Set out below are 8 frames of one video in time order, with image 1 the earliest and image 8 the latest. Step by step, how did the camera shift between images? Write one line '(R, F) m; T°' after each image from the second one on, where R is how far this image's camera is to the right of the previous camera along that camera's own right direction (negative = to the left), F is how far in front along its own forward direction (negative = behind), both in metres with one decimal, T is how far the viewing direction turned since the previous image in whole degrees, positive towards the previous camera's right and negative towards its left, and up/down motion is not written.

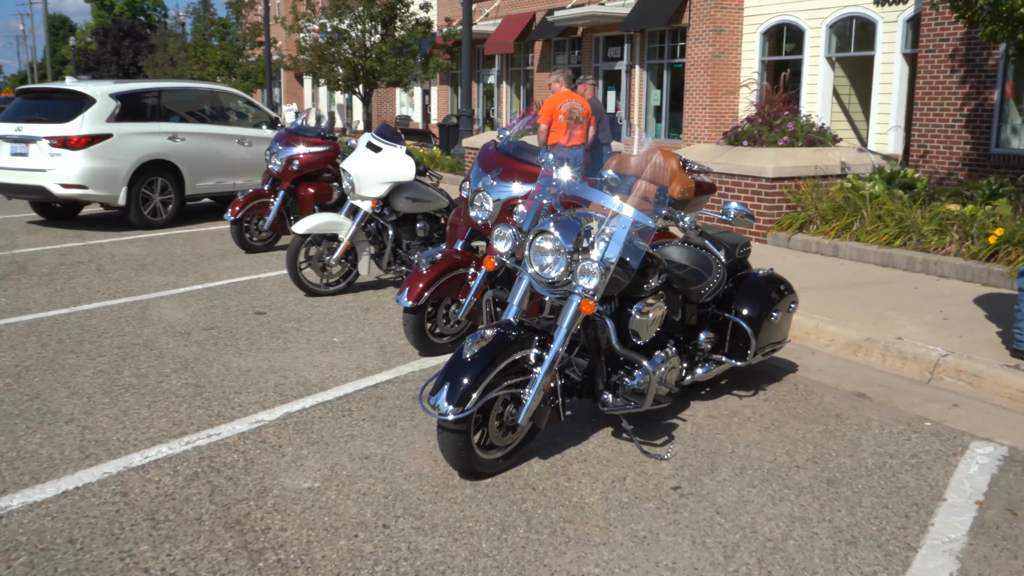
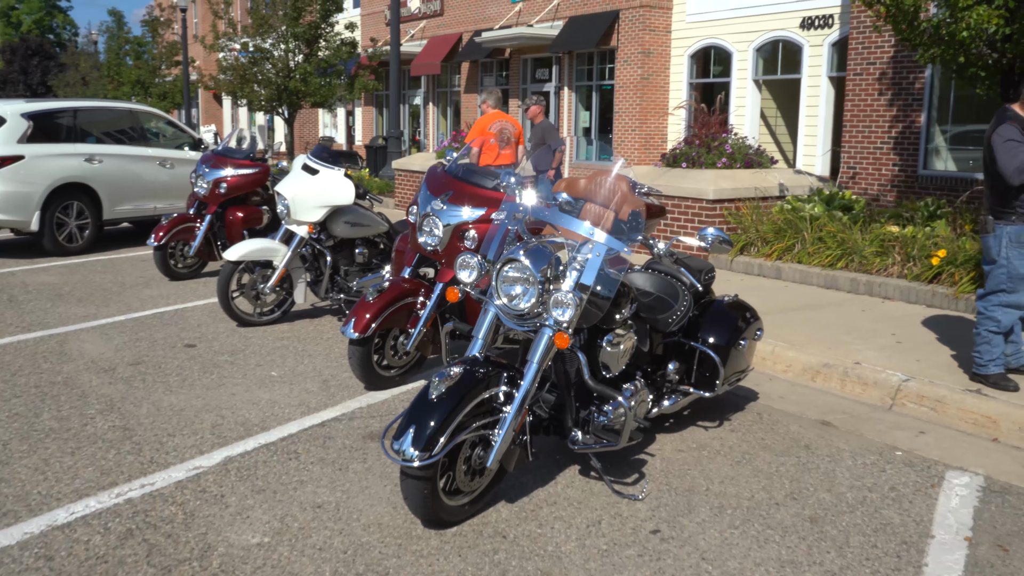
(-0.2, +0.3) m; +4°
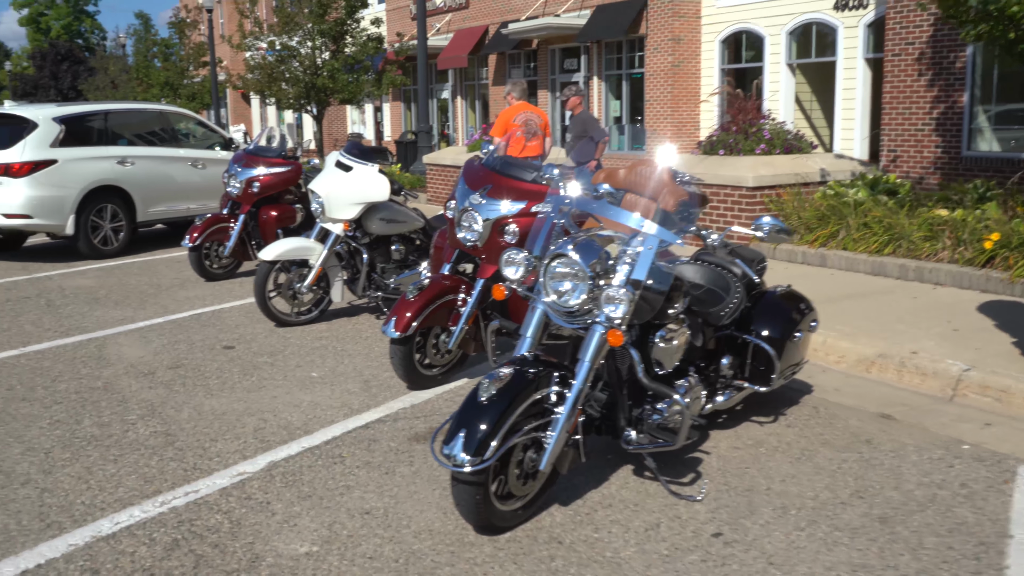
(-0.1, +0.1) m; -2°
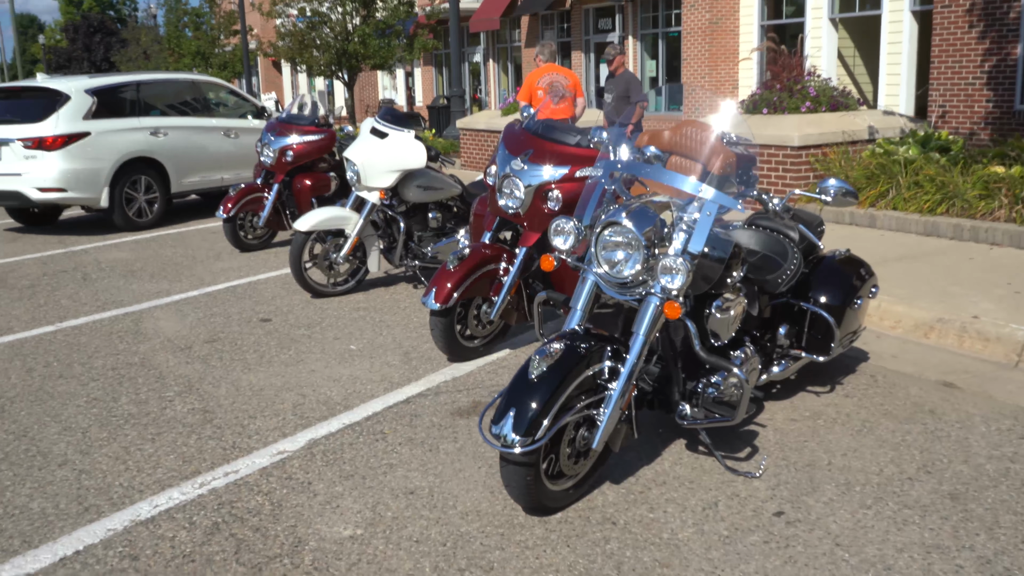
(-0.1, +0.2) m; -2°
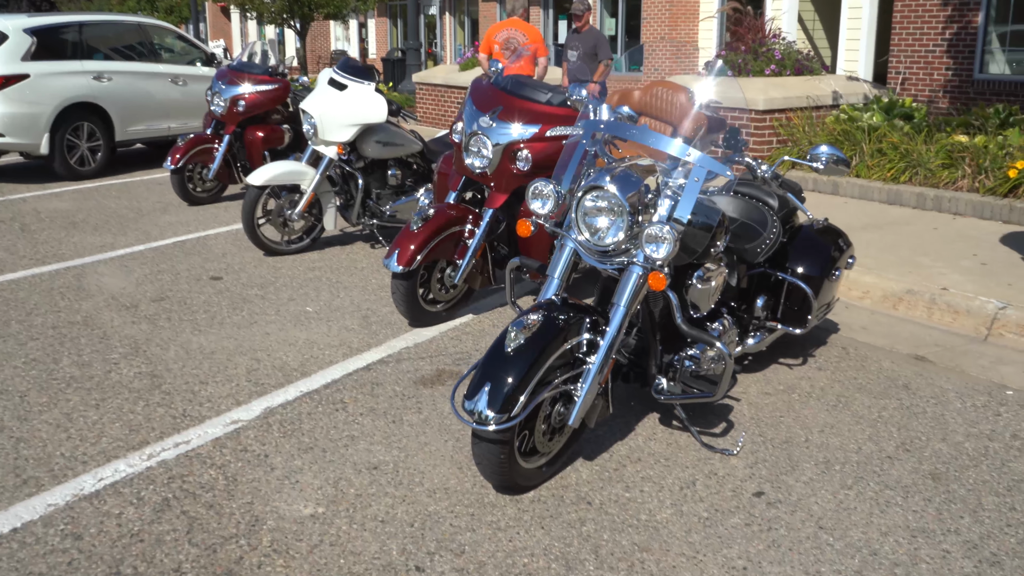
(-0.1, +0.2) m; +3°
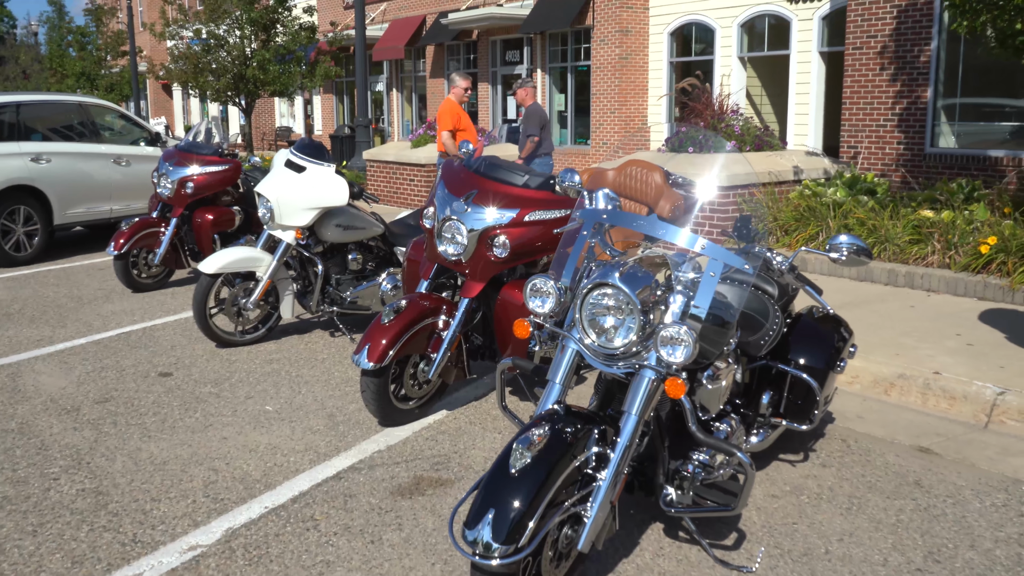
(-0.2, +0.3) m; +3°
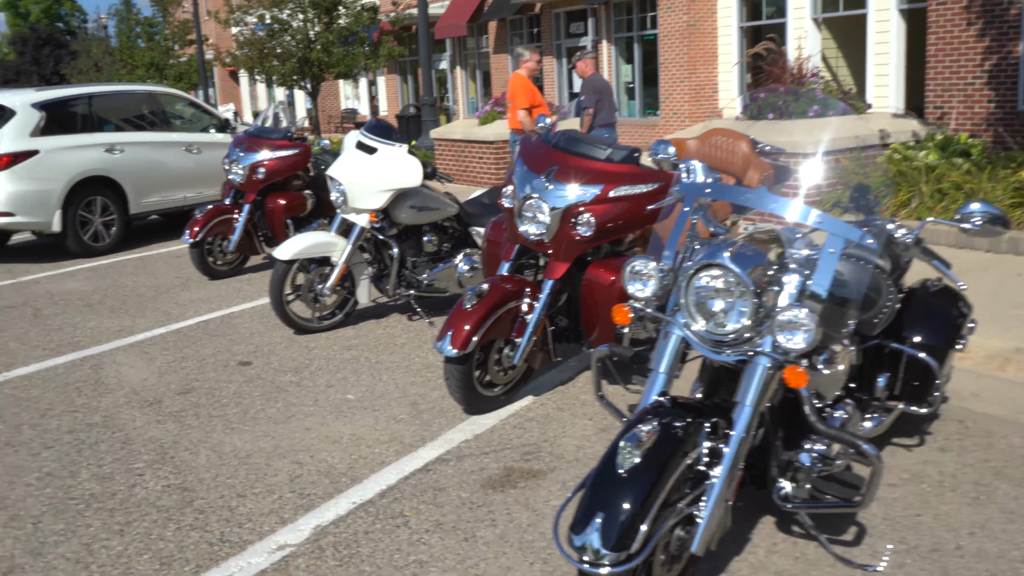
(-0.1, +0.2) m; -4°
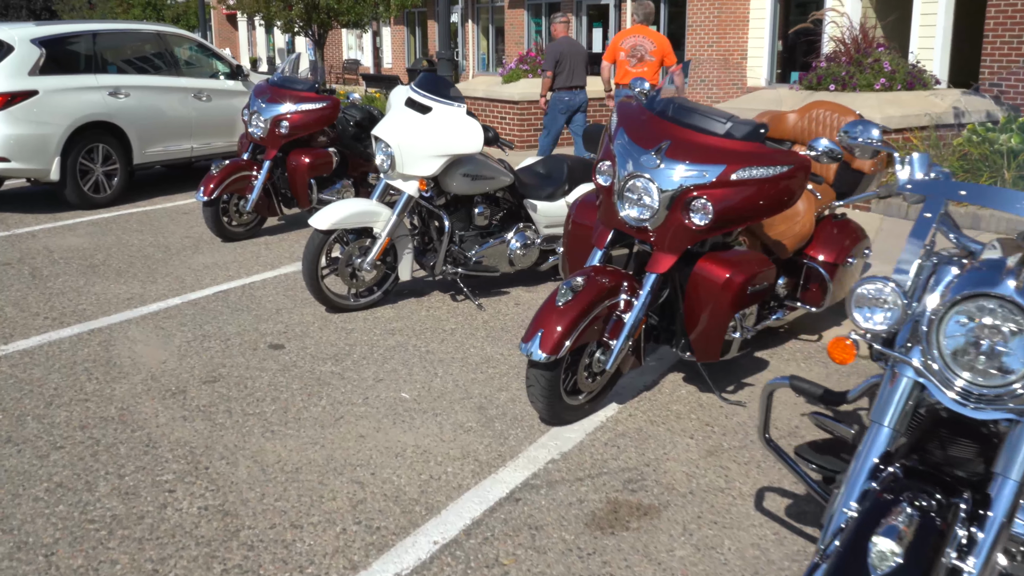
(-0.5, +0.7) m; +1°
